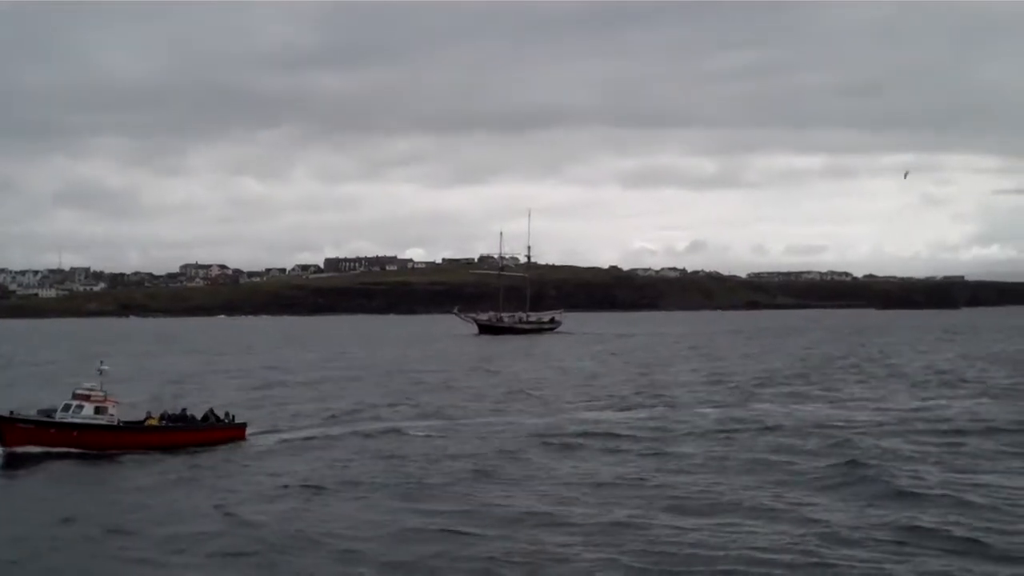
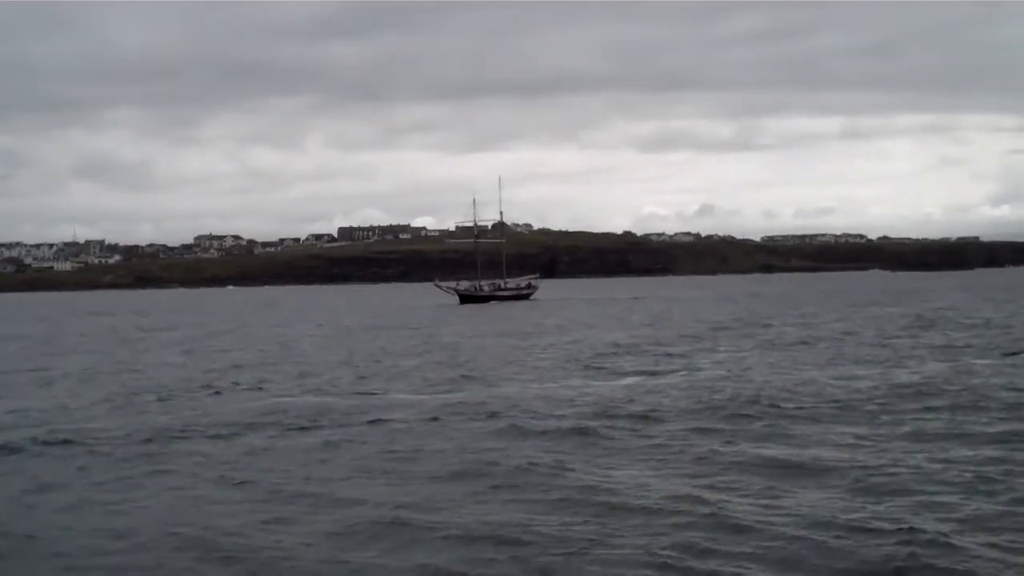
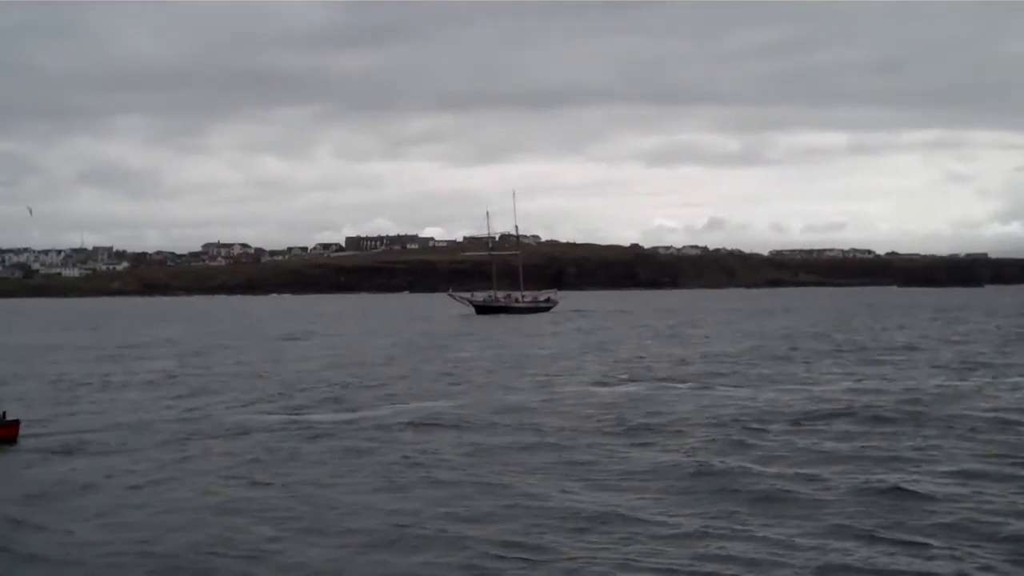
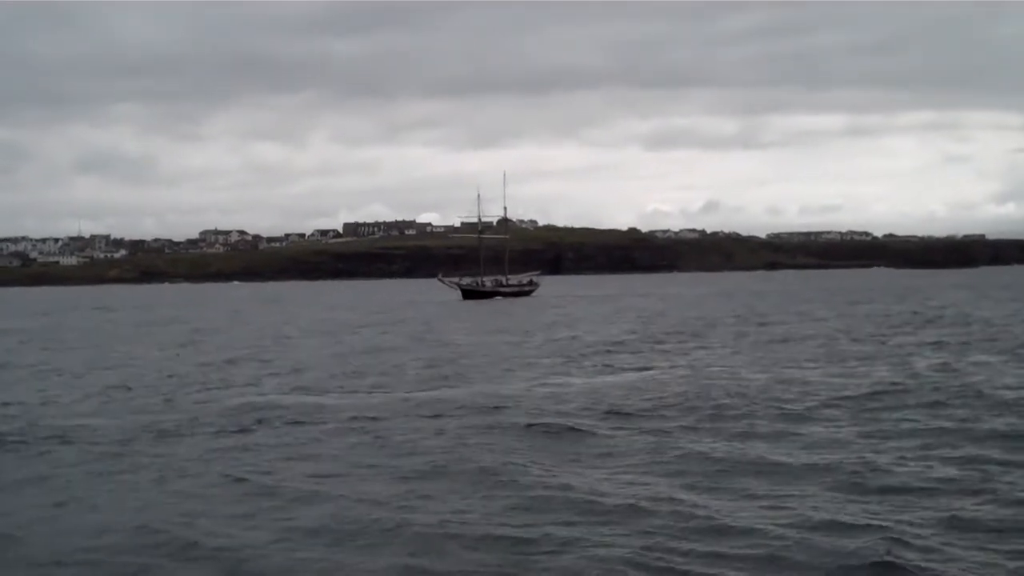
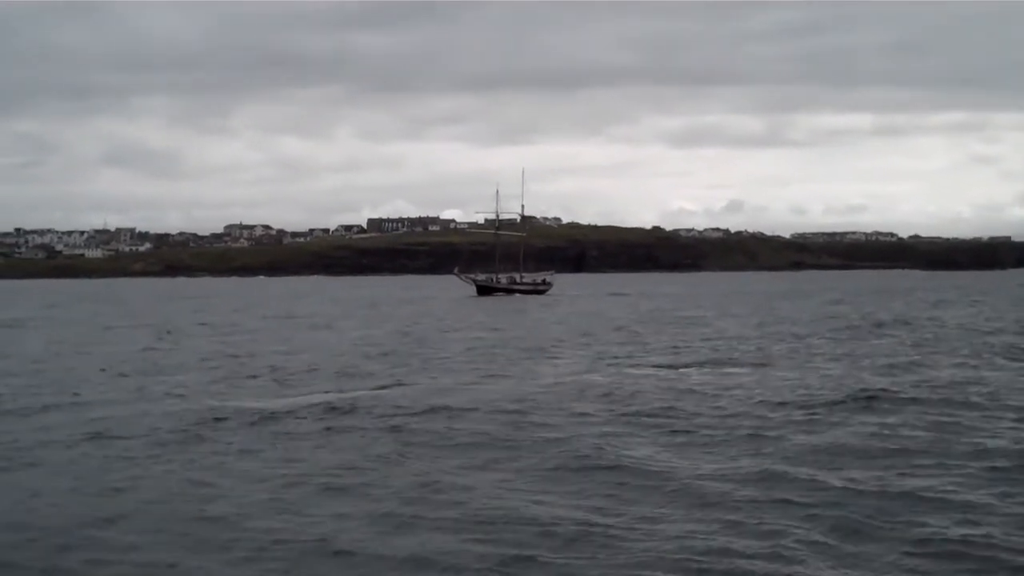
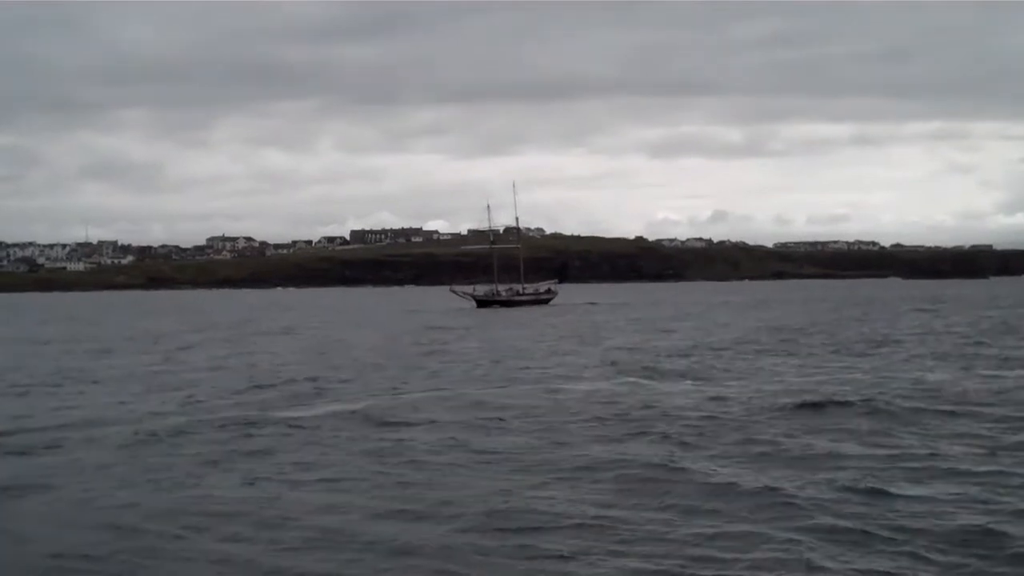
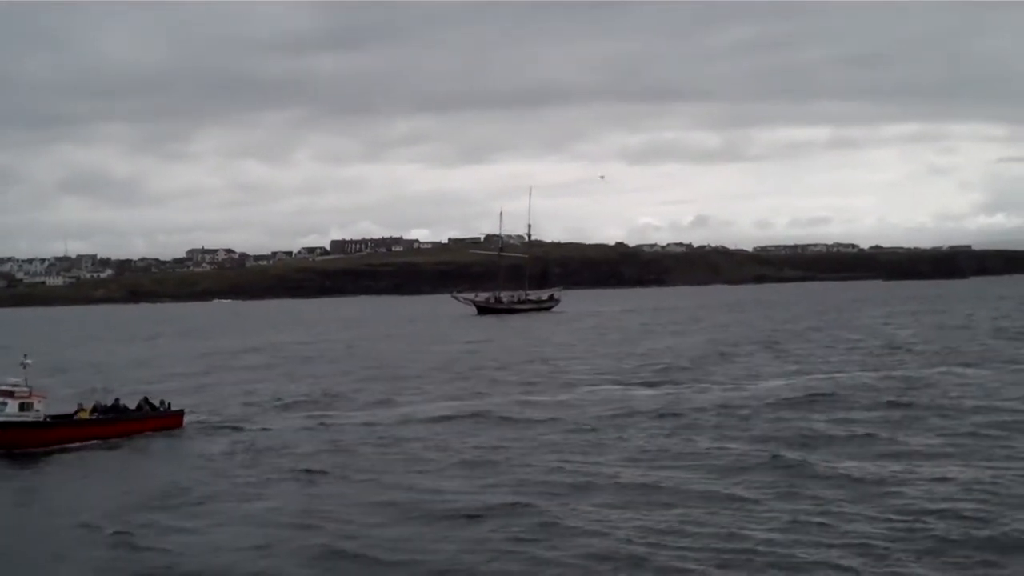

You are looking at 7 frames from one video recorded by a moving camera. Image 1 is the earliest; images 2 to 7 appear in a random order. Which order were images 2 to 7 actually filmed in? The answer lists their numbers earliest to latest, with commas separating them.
7, 3, 6, 2, 4, 5
